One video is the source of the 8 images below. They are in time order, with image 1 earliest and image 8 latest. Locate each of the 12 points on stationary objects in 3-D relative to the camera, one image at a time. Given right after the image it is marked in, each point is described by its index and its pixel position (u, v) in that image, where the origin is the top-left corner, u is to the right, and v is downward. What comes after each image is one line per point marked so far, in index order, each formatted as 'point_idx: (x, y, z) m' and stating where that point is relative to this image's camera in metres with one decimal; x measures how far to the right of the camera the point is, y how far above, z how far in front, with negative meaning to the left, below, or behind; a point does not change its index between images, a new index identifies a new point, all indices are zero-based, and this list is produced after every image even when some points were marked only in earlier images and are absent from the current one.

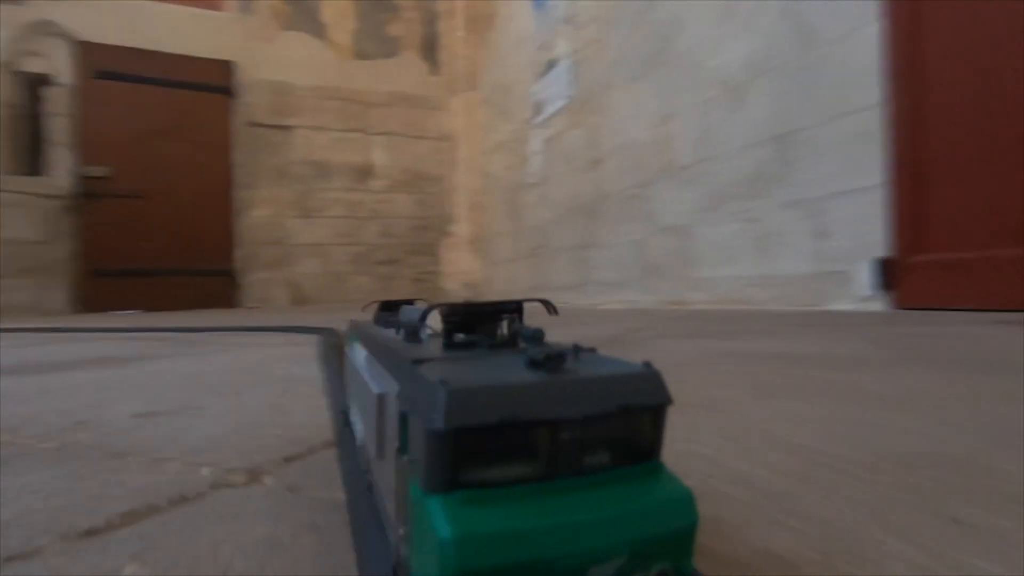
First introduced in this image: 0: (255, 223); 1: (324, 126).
0: (-2.6, +0.7, +5.5) m
1: (-2.0, +1.7, +5.7) m
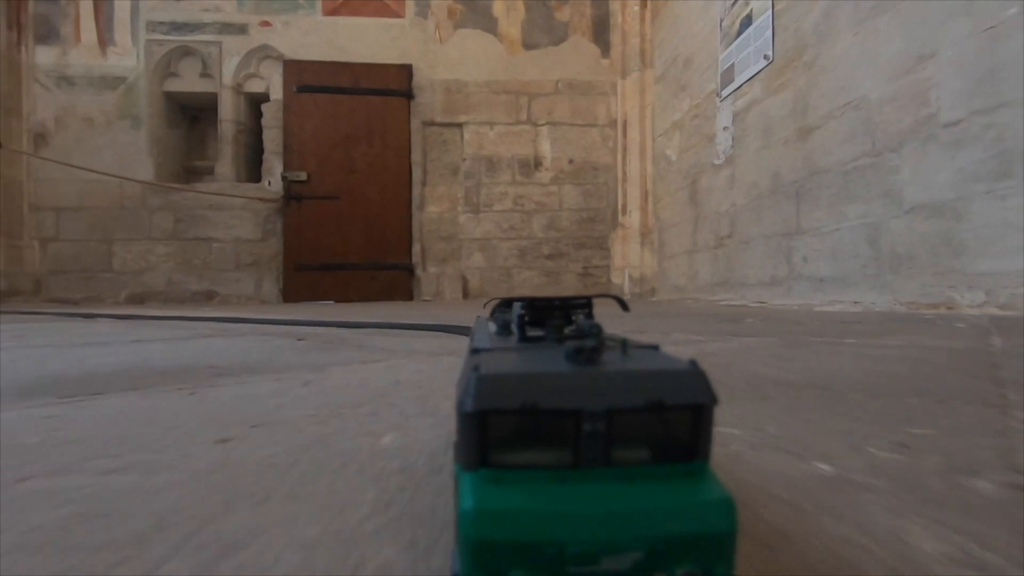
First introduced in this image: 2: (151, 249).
0: (-0.9, +0.7, +5.7) m
1: (-0.2, +1.8, +5.7) m
2: (-3.6, +0.4, +5.4) m
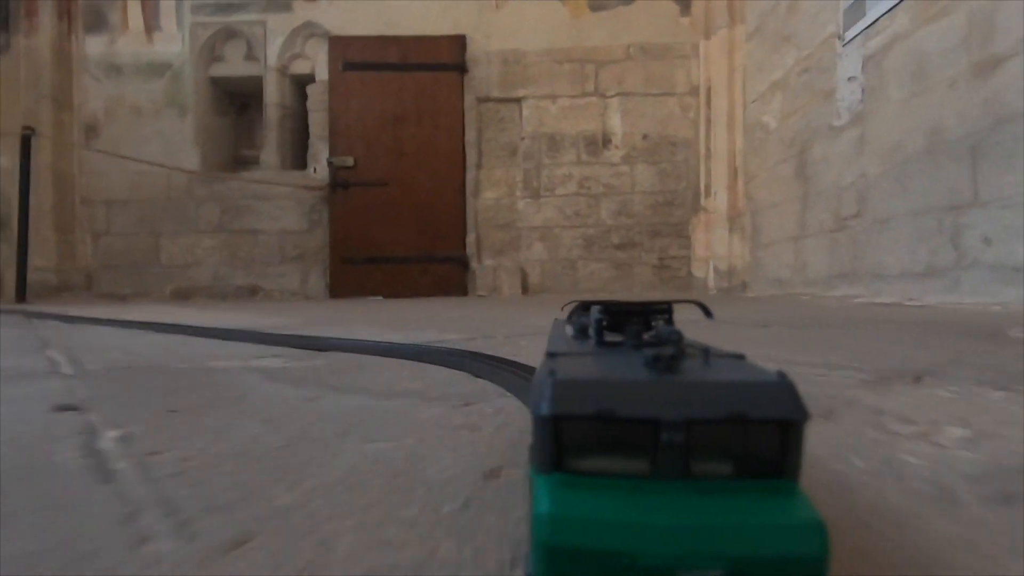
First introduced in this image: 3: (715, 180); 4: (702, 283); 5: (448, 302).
0: (-0.3, +0.8, +5.1) m
1: (+0.4, +1.8, +5.1) m
2: (-3.0, +0.4, +5.2) m
3: (+1.8, +1.0, +4.8) m
4: (+1.7, 0.0, +4.9) m
5: (-0.5, -0.1, +4.4) m
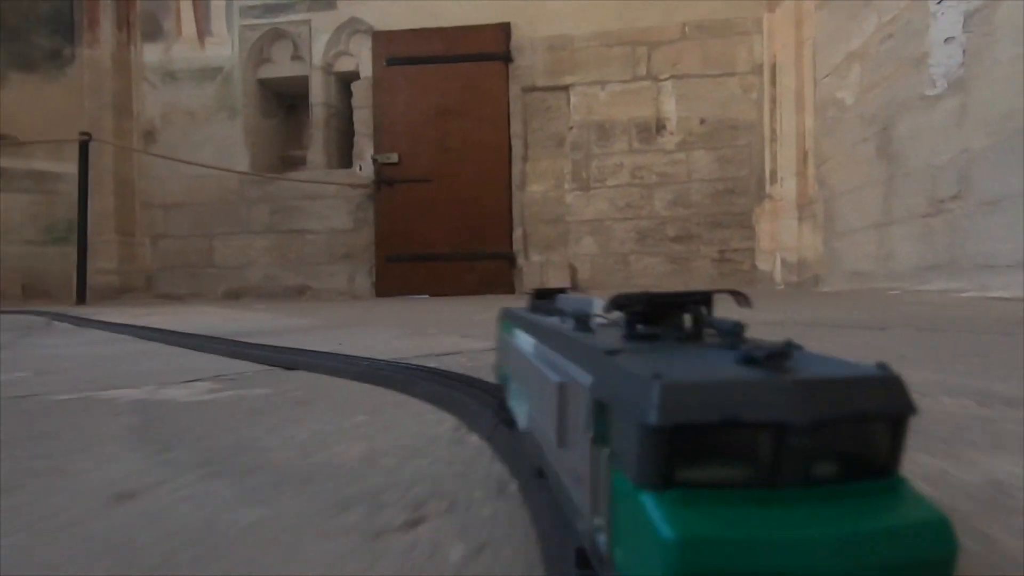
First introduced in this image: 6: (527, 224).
0: (+0.2, +0.8, +4.9) m
1: (+0.9, +1.9, +4.8) m
2: (-2.6, +0.4, +5.2) m
3: (+2.2, +1.0, +4.4) m
4: (+2.2, +0.1, +4.6) m
5: (-0.1, -0.1, +4.3) m
6: (+0.1, +0.6, +4.9) m
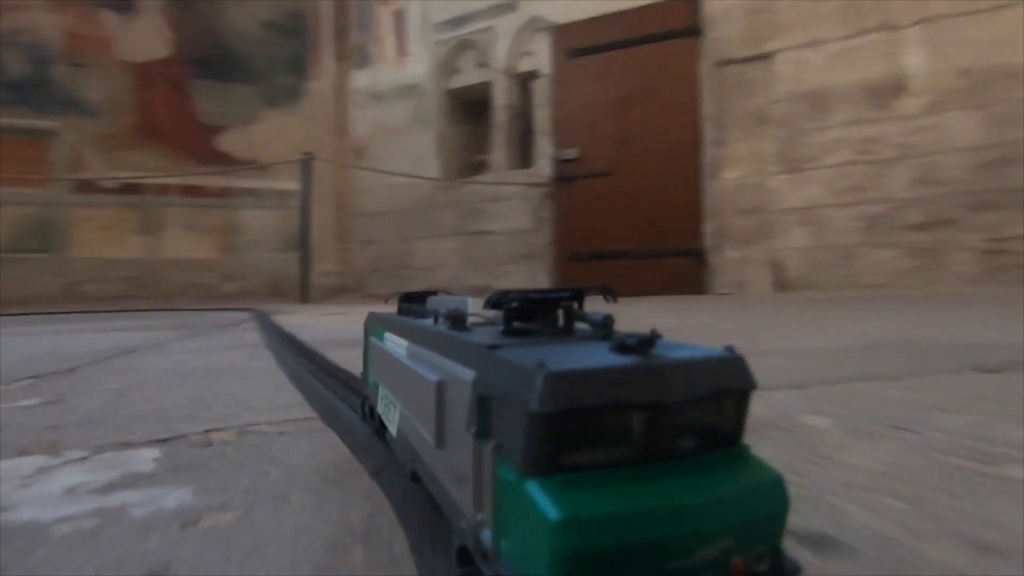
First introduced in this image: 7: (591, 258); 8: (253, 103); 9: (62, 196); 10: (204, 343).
0: (+1.7, +0.8, +4.4) m
1: (+2.3, +1.9, +4.0) m
2: (-0.7, +0.4, +5.5) m
3: (+3.4, +1.0, +3.2) m
4: (+3.5, +0.1, +3.3) m
5: (+1.2, -0.1, +3.8) m
6: (+1.7, +0.6, +4.4) m
7: (+0.7, +0.3, +4.8) m
8: (-2.8, +2.0, +5.9) m
9: (-4.5, +0.9, +5.3) m
10: (-1.5, -0.2, +2.6) m
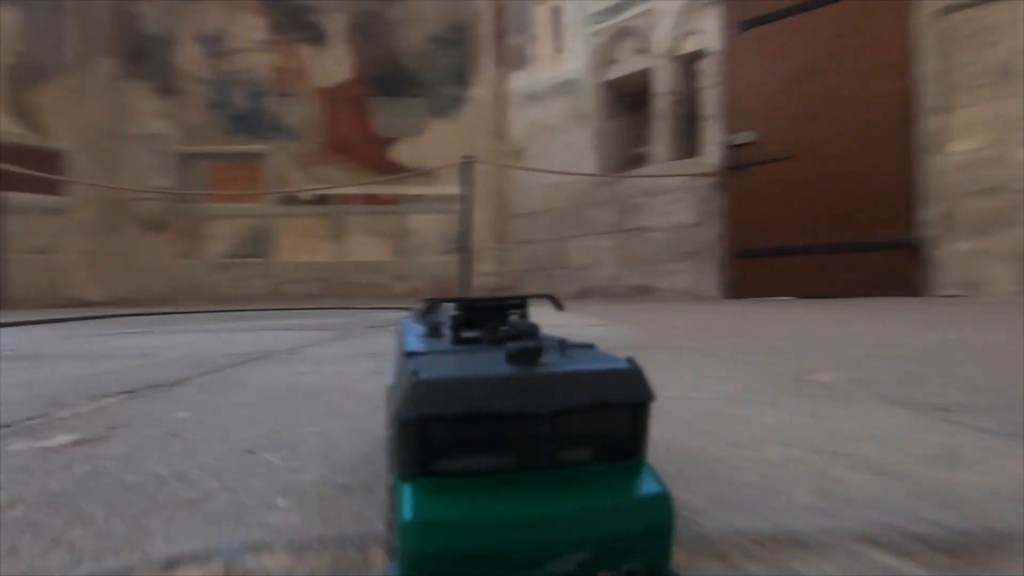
0: (+2.9, +0.8, +3.5) m
1: (+3.4, +1.9, +3.0) m
2: (+0.8, +0.4, +5.3) m
3: (+4.2, +1.0, +1.9) m
4: (+4.3, +0.1, +2.0) m
5: (+2.2, -0.1, +3.2) m
6: (+2.9, +0.6, +3.5) m
7: (+2.0, +0.3, +4.2) m
8: (-1.1, +2.0, +6.3) m
9: (-2.8, +0.9, +6.2) m
10: (-0.7, -0.2, +2.8) m
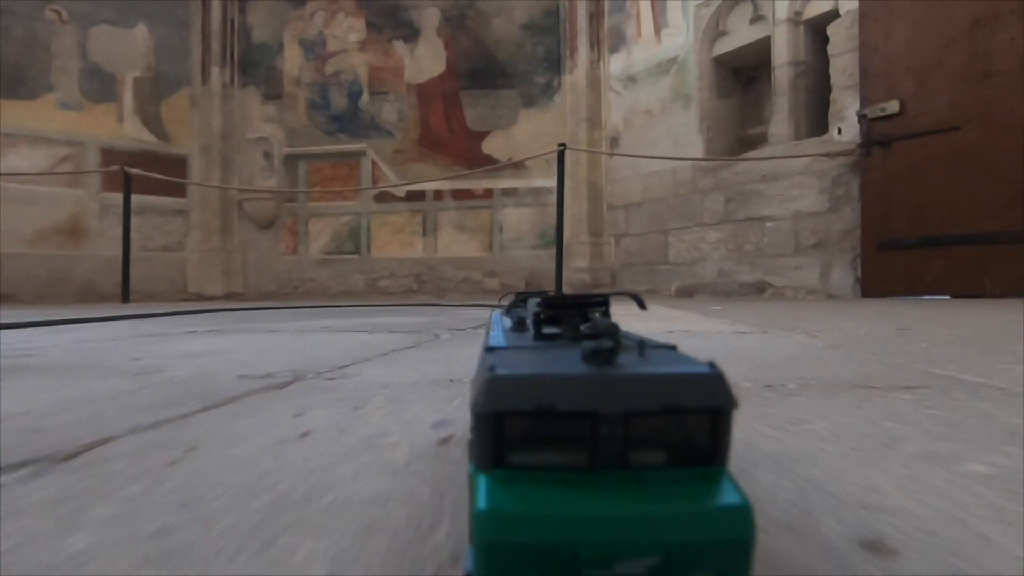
0: (+3.4, +0.8, +2.7) m
1: (+3.8, +1.9, +2.1) m
2: (+1.7, +0.5, +4.9) m
3: (+4.5, +1.0, +0.9) m
4: (+4.6, +0.1, +1.0) m
5: (+2.7, -0.1, +2.5) m
6: (+3.4, +0.6, +2.7) m
7: (+2.7, +0.3, +3.5) m
8: (0.0, +2.1, +6.1) m
9: (-1.7, +1.0, +6.3) m
10: (-0.3, -0.2, +2.6) m
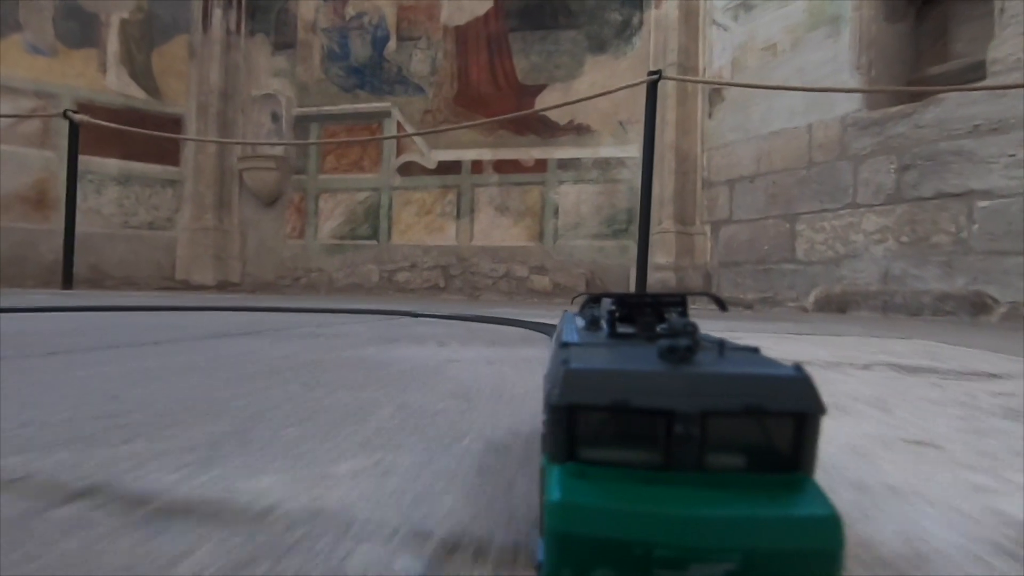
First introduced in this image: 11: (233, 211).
0: (+3.6, +0.7, +1.0) m
1: (+4.0, +1.7, +0.4) m
2: (+2.1, +0.4, +3.3) m
3: (+4.4, +0.8, -0.9) m
4: (+4.5, -0.1, -0.8) m
5: (+2.8, -0.2, +0.8) m
6: (+3.6, +0.5, +1.0) m
7: (+2.9, +0.2, +1.9) m
8: (+0.6, +2.1, +4.7) m
9: (-1.2, +1.0, +5.1) m
10: (-0.1, -0.2, +1.2) m
11: (-2.8, +0.8, +5.4) m
